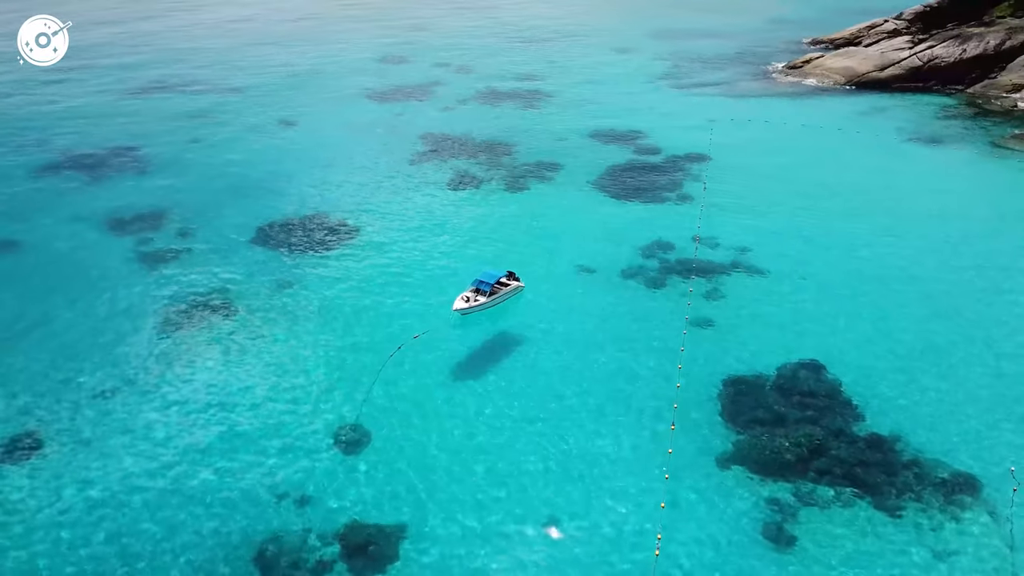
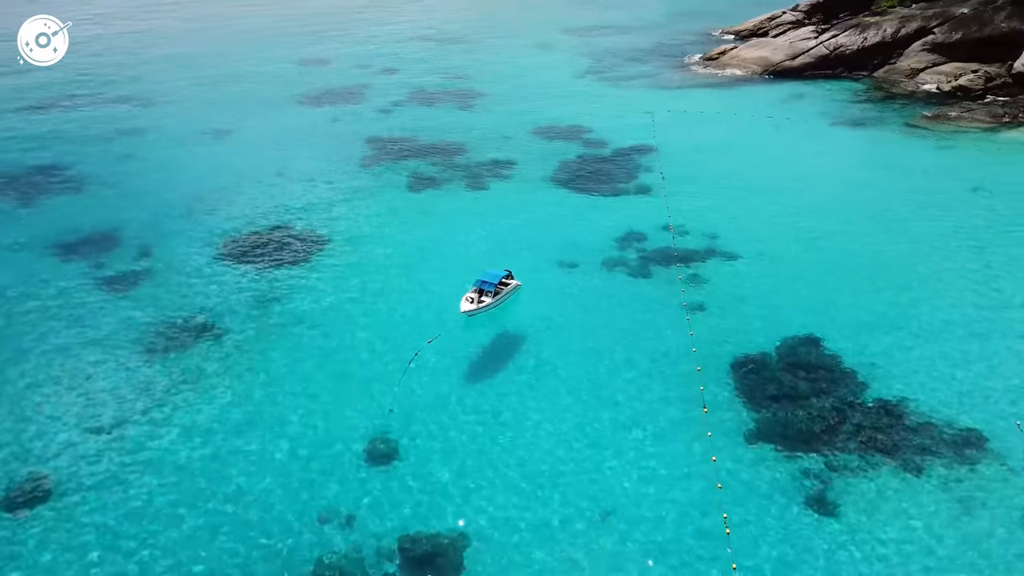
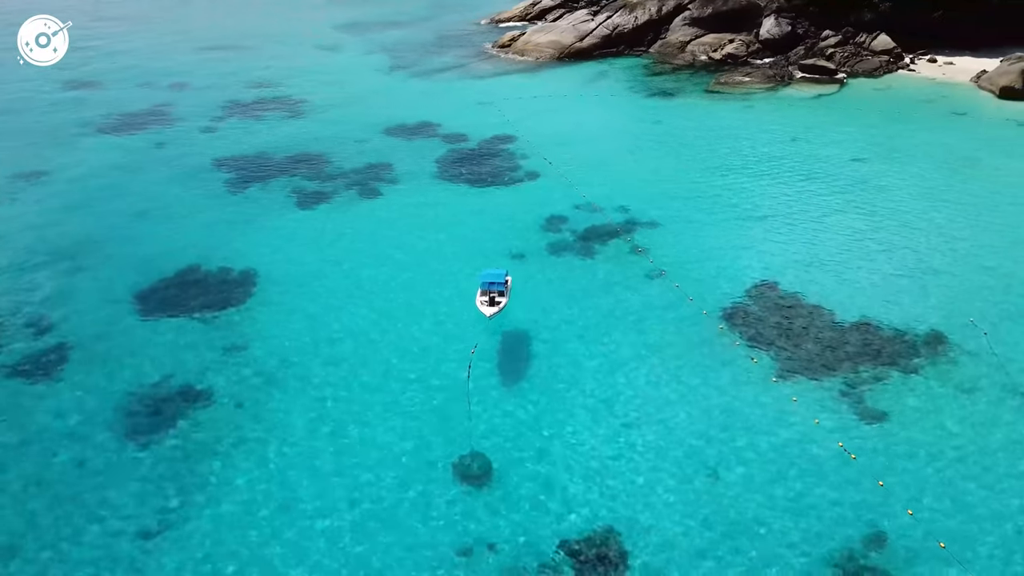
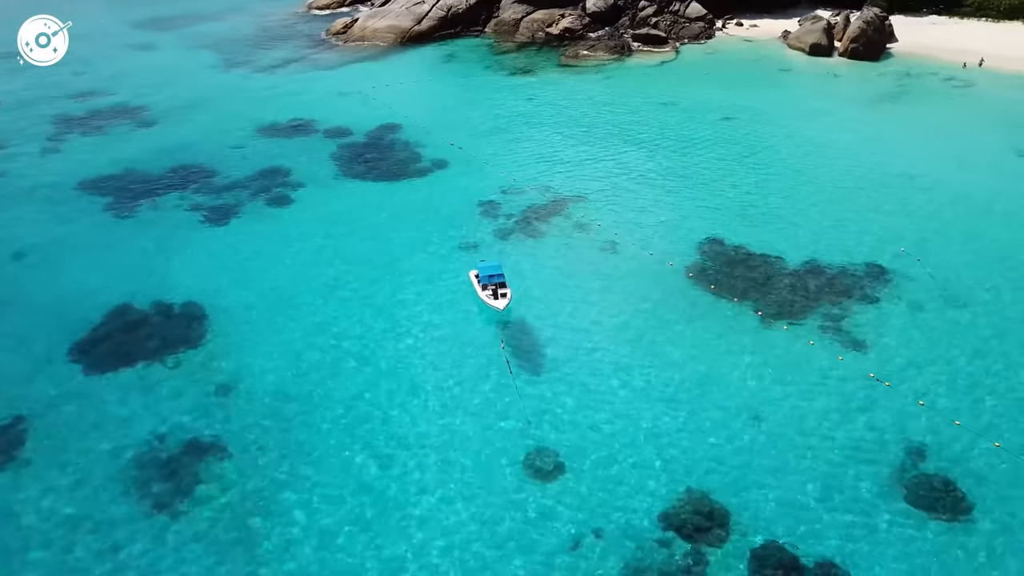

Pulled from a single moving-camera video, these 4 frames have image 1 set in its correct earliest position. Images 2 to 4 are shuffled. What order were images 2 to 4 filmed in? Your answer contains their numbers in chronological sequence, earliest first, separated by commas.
2, 3, 4
